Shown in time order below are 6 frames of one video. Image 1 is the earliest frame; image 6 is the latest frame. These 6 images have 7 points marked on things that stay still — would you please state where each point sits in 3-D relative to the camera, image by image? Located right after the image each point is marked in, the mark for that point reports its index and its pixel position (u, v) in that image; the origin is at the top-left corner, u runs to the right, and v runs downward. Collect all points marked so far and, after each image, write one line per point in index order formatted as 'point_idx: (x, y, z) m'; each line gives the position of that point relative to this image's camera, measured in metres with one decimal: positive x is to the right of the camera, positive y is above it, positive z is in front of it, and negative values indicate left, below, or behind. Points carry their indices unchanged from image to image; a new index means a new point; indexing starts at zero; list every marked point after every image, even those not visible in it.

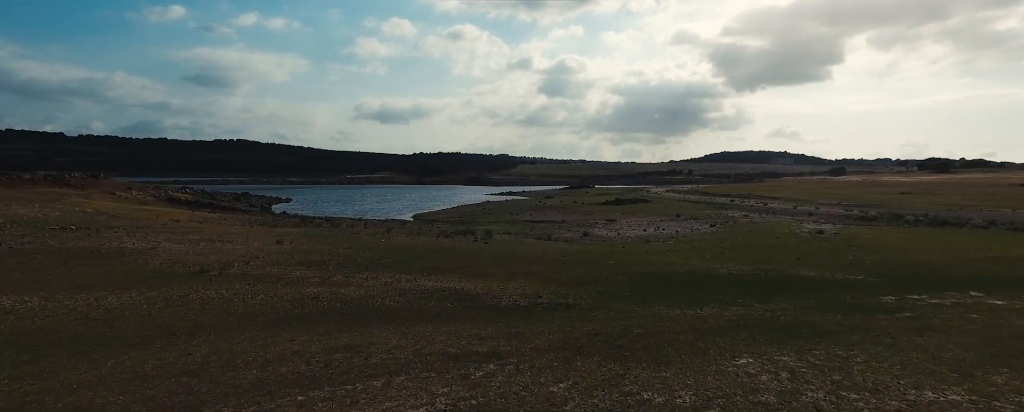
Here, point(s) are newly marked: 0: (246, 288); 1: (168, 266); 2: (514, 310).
0: (-6.9, -2.2, +13.0) m
1: (-11.0, -1.9, +15.9) m
2: (0.0, -2.4, +11.7) m
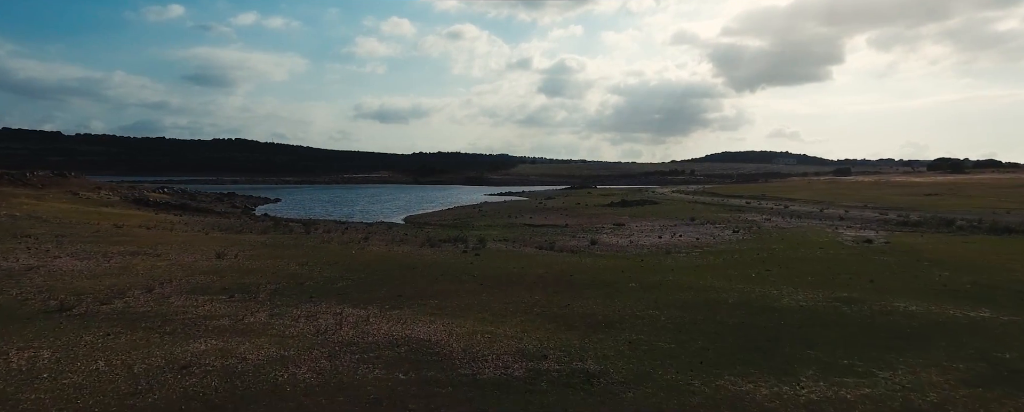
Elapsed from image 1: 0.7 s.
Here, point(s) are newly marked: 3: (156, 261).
0: (-7.1, -2.4, +8.5) m
1: (-11.2, -2.1, +11.5) m
2: (-0.1, -2.6, +7.3) m
3: (-12.4, -1.9, +17.3) m
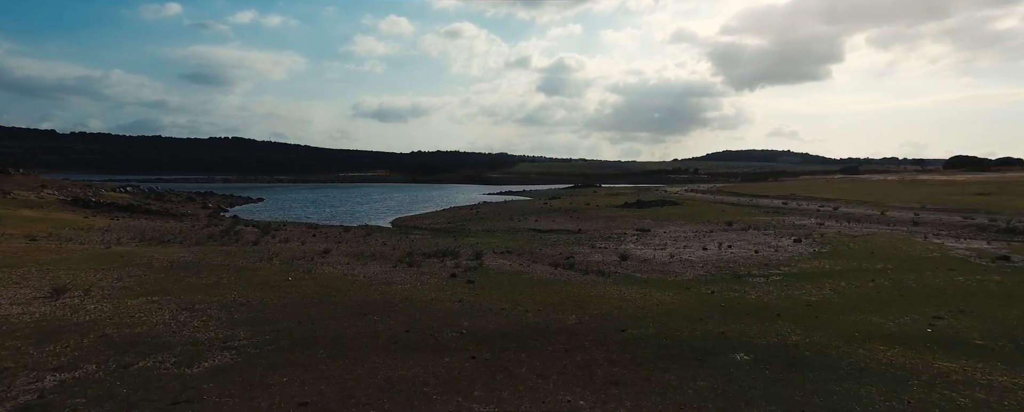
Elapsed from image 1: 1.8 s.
0: (-6.8, -2.5, +1.5) m
1: (-10.9, -2.3, +4.4) m
2: (+0.2, -2.8, +0.2) m
3: (-12.1, -2.1, +10.2) m
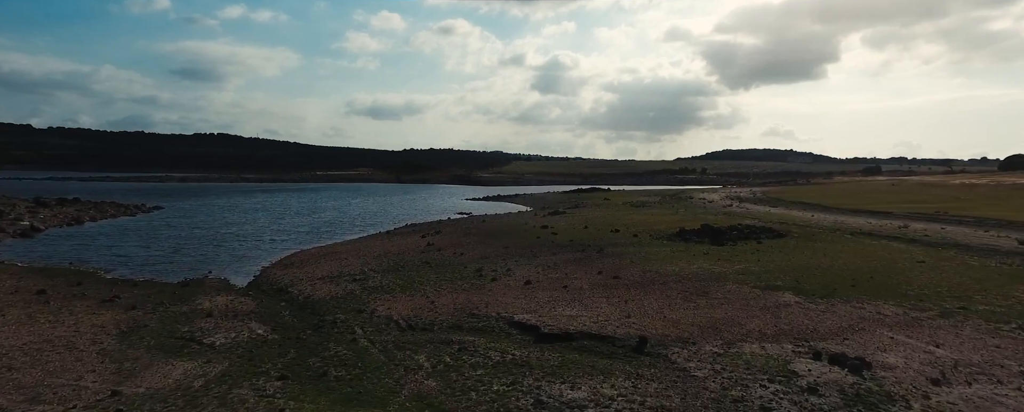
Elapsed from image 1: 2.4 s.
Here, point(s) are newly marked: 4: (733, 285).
0: (-7.7, -4.5, -22.0) m
1: (-11.8, -4.2, -19.1) m
2: (-0.7, -4.9, -23.2) m
3: (-13.1, -4.0, -13.3) m
4: (+8.3, -2.9, +18.7) m
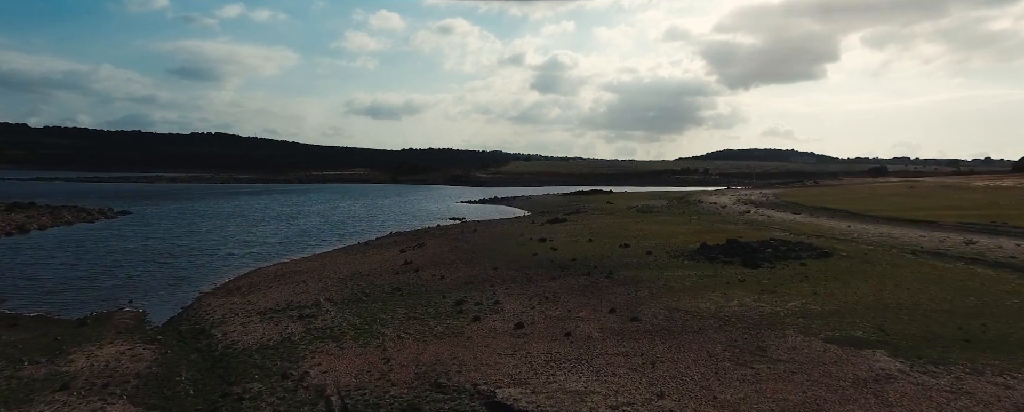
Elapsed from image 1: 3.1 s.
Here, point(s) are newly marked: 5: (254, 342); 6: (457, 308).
0: (-8.0, -5.2, -27.1) m
1: (-12.2, -4.9, -24.2) m
2: (-1.1, -5.5, -28.2) m
3: (-13.5, -4.7, -18.4) m
4: (+7.9, -3.6, +13.7) m
5: (-8.5, -4.3, +16.2) m
6: (-2.1, -3.9, +19.3) m
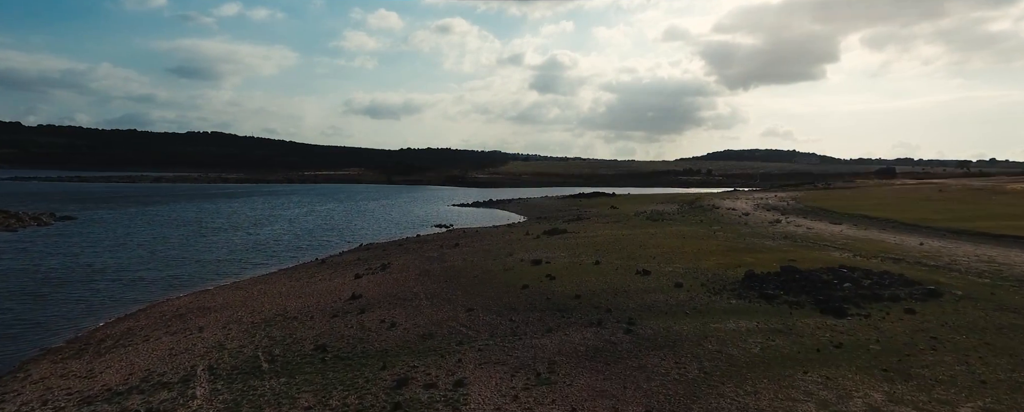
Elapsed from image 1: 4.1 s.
0: (-8.7, -5.8, -34.3) m
1: (-12.8, -5.5, -31.5) m
2: (-1.7, -6.2, -35.5) m
3: (-14.1, -5.3, -25.7) m
4: (+7.2, -4.2, +6.5) m
5: (-9.2, -4.9, +8.9) m
6: (-2.8, -4.5, +12.1) m
